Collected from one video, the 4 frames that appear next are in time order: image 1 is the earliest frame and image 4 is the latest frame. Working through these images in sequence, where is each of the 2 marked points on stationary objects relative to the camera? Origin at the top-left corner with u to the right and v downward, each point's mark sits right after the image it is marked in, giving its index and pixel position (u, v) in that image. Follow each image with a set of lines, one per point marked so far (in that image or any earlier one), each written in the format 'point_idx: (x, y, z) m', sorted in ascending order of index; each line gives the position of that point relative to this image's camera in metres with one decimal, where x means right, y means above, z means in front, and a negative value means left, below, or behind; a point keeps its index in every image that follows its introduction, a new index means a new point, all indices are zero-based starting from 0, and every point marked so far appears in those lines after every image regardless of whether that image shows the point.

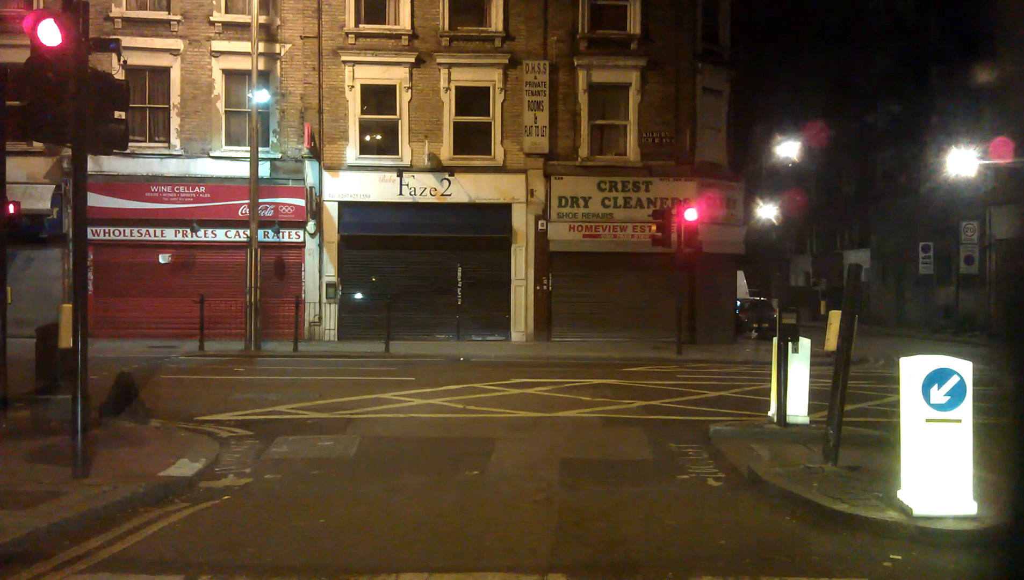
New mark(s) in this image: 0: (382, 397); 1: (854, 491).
0: (-1.9, -1.5, +14.3) m
1: (+2.7, -1.6, +7.7) m
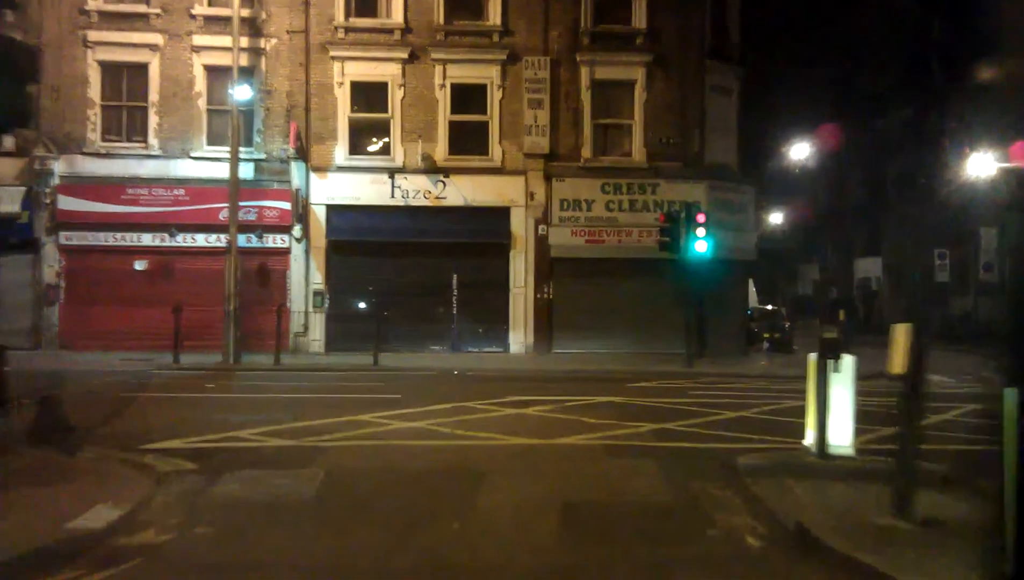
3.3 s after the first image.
0: (-1.9, -1.7, +12.8) m
1: (+2.6, -1.6, +6.1) m
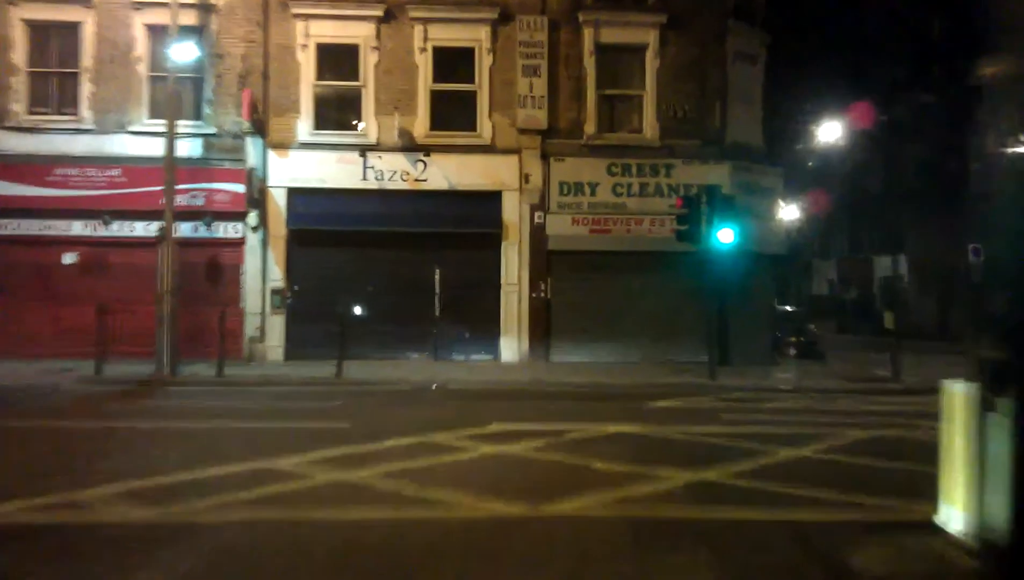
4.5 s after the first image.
0: (-2.1, -1.6, +9.3) m
1: (+2.4, -1.6, +2.7) m
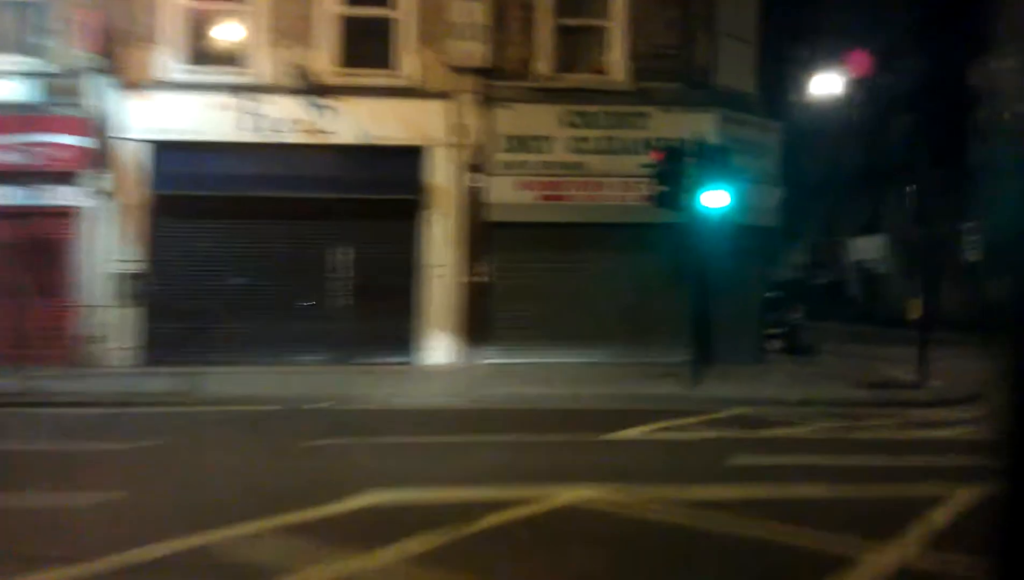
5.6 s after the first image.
0: (-2.8, -1.5, +4.6) m
1: (+1.9, -1.6, -1.8) m
